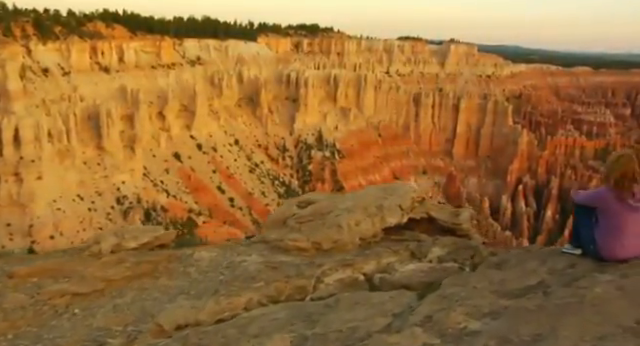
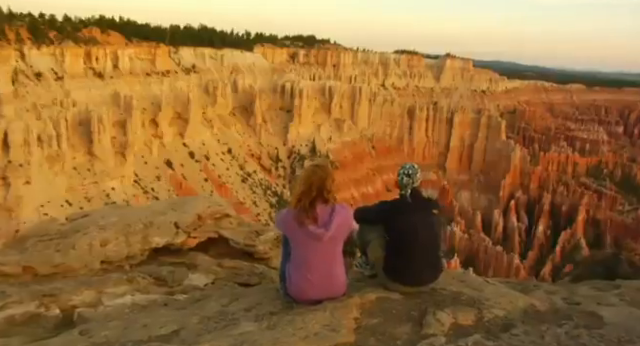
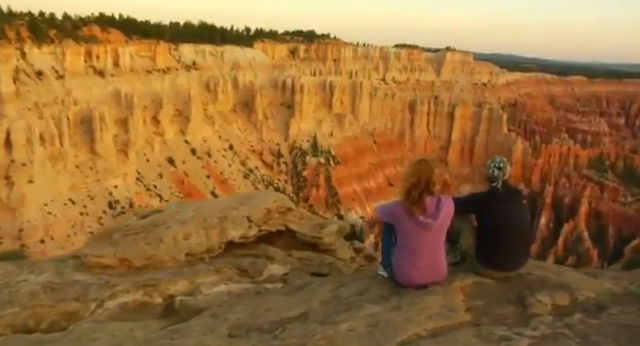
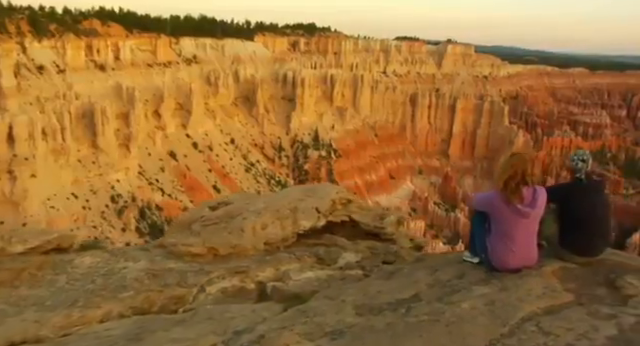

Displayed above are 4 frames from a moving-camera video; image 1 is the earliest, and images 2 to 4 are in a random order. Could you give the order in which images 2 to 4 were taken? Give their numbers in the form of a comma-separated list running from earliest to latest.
4, 3, 2
